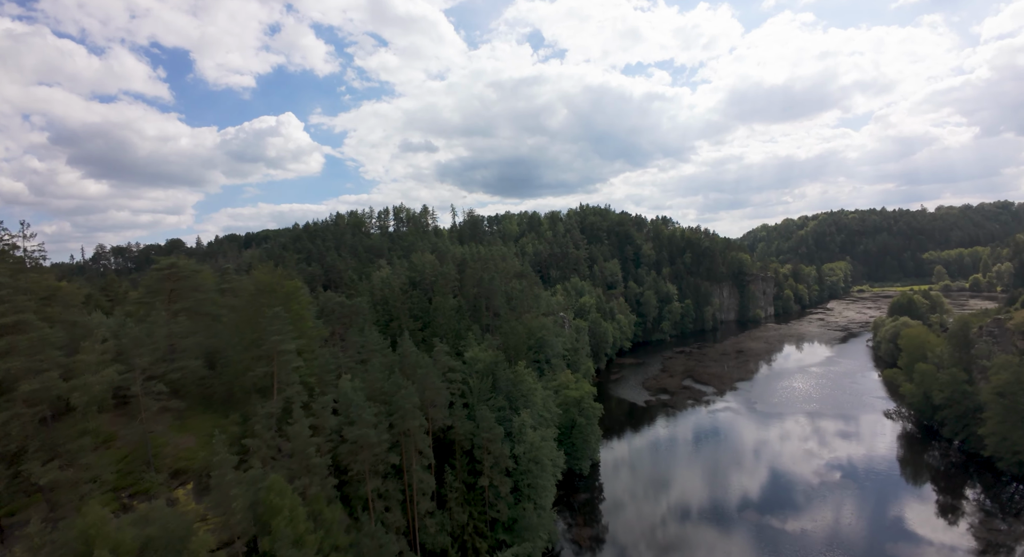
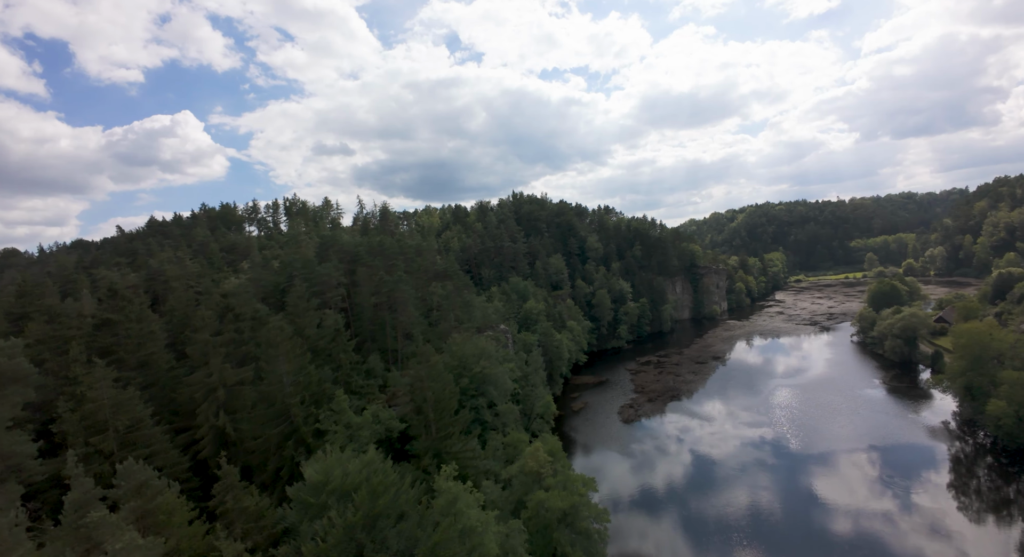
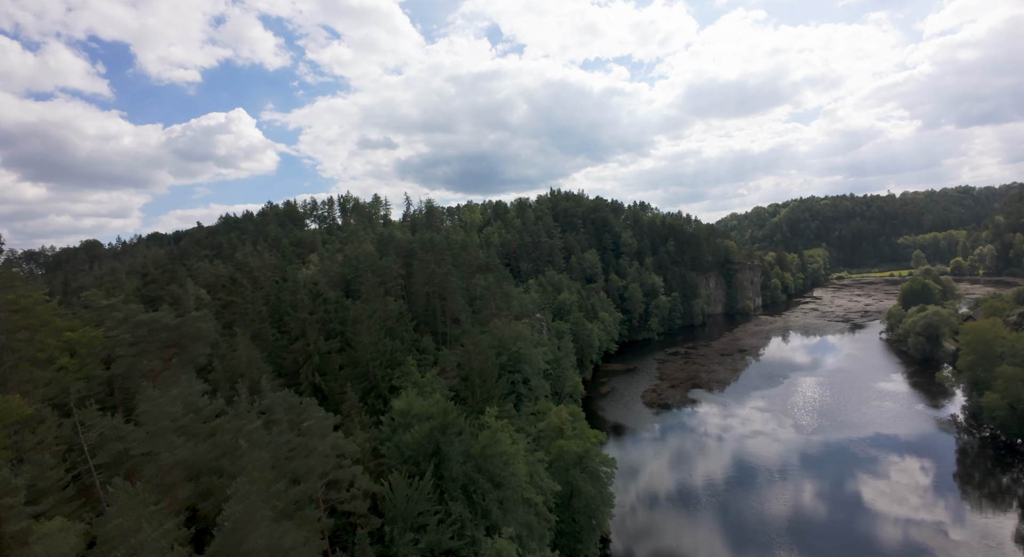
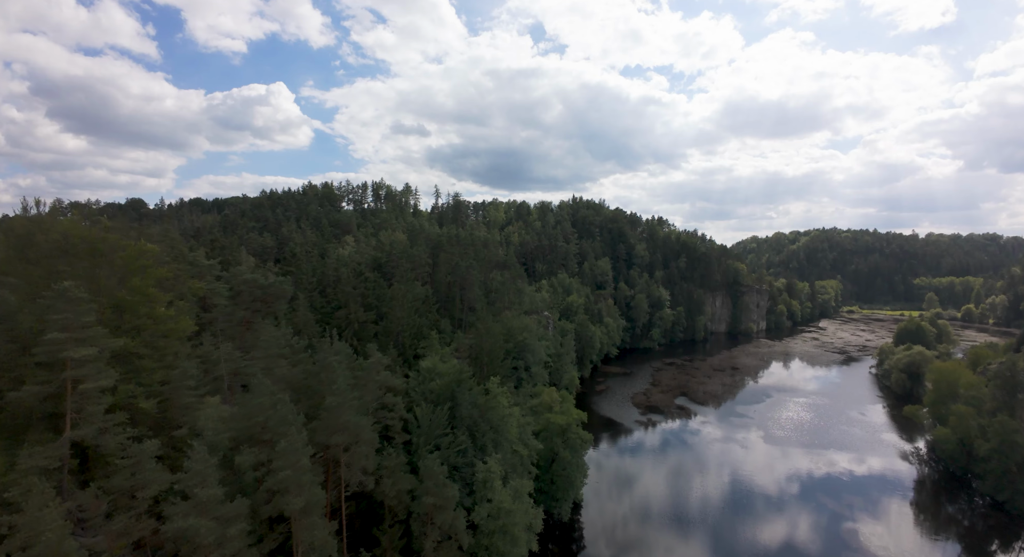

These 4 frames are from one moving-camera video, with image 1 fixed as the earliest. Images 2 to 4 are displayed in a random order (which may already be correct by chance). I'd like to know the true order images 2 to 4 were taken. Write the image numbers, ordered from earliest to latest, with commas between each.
4, 3, 2
